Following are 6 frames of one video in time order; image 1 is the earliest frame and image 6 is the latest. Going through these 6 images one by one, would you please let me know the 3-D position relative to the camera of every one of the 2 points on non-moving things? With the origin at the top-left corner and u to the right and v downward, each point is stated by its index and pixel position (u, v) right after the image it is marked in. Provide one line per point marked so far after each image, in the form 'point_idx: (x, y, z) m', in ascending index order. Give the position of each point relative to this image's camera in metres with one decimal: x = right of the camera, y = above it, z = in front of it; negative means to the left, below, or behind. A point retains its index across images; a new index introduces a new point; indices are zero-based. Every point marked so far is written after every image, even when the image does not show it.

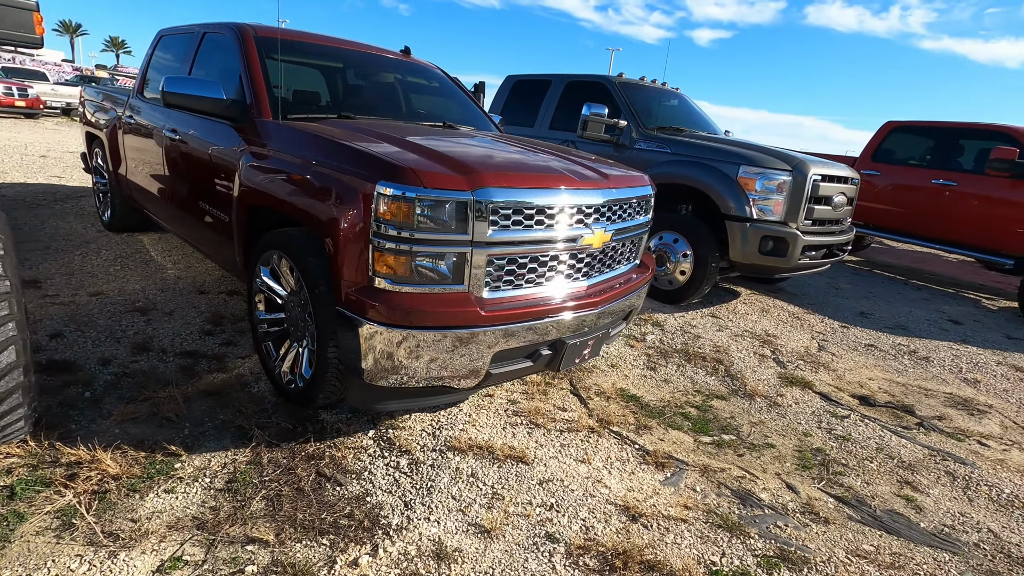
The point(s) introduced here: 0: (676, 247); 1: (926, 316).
0: (+1.4, +0.3, +4.6) m
1: (+4.2, -0.3, +5.4) m
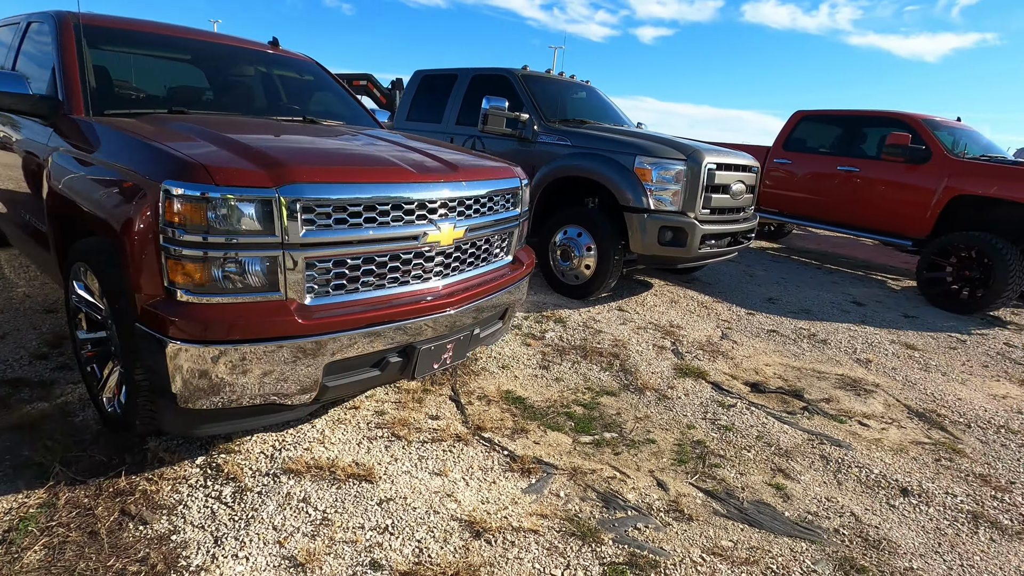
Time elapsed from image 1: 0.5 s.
0: (+0.6, +0.4, +4.5) m
1: (+3.3, -0.1, +5.5) m
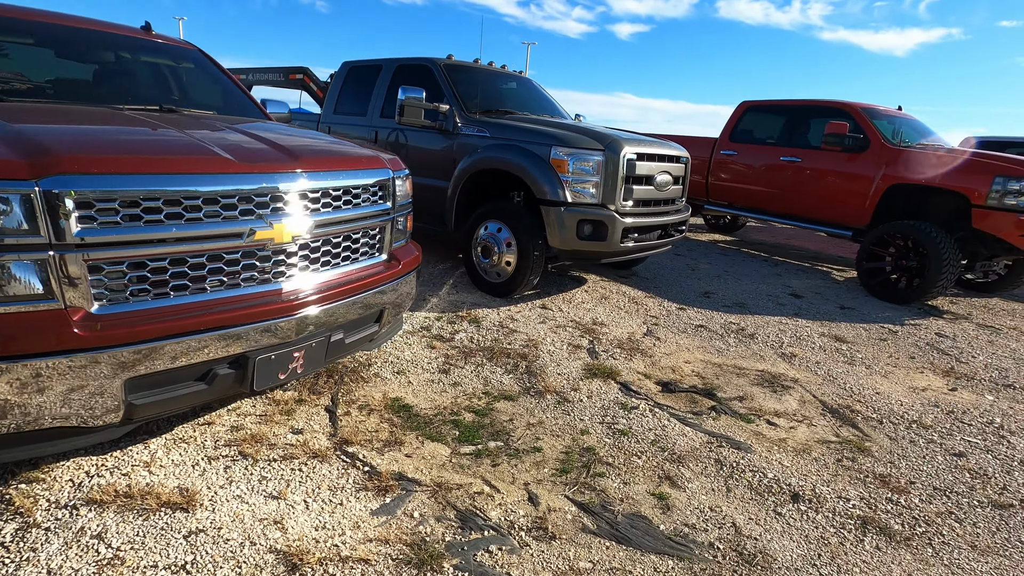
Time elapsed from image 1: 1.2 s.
0: (-0.1, +0.4, +4.3) m
1: (+2.6, 0.0, +5.4) m
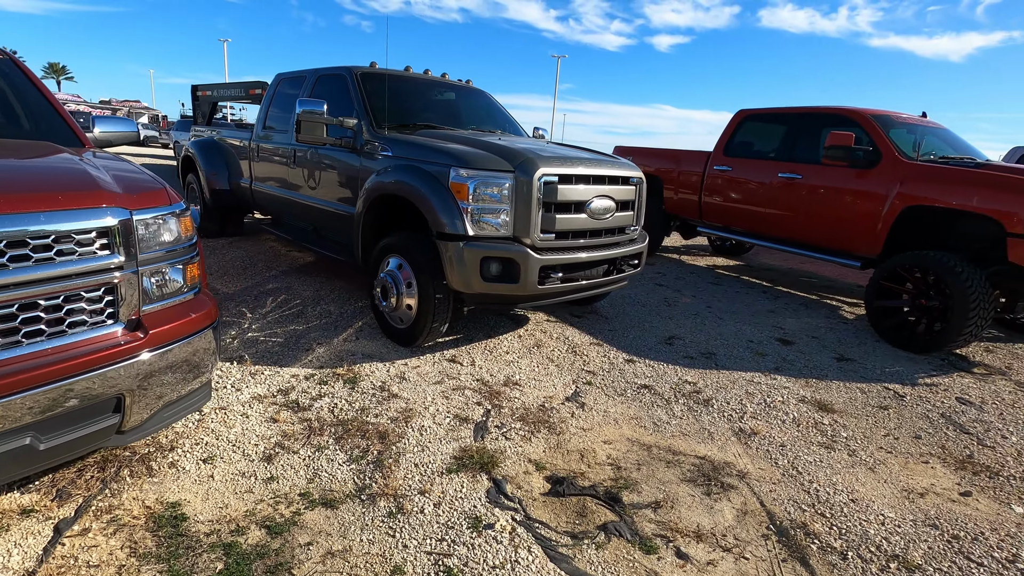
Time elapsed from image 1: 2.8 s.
0: (-0.8, +0.1, +3.6) m
1: (+2.0, -0.4, +4.5) m
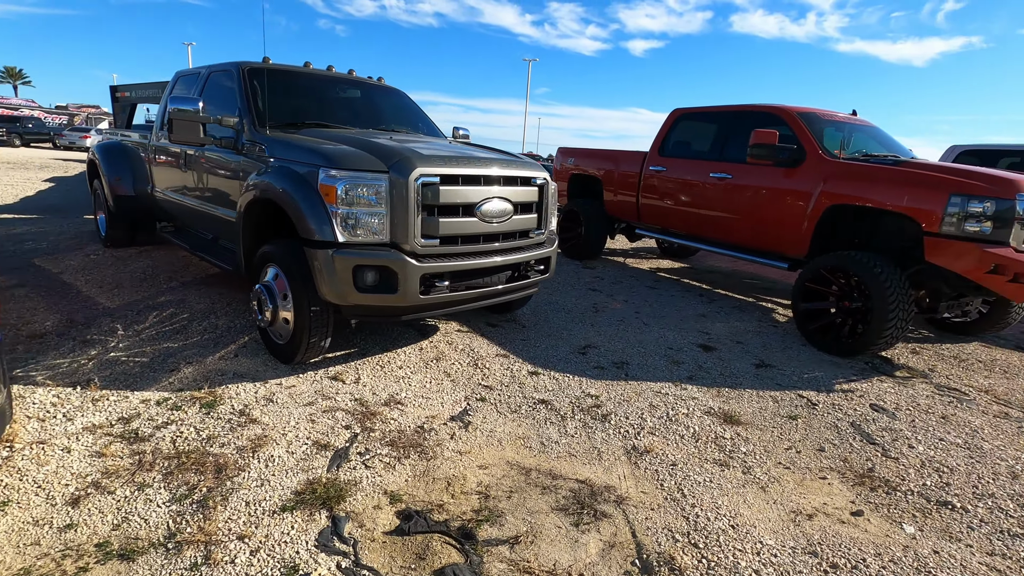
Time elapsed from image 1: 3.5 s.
0: (-1.5, 0.0, +3.3) m
1: (+1.3, -0.4, +4.3) m
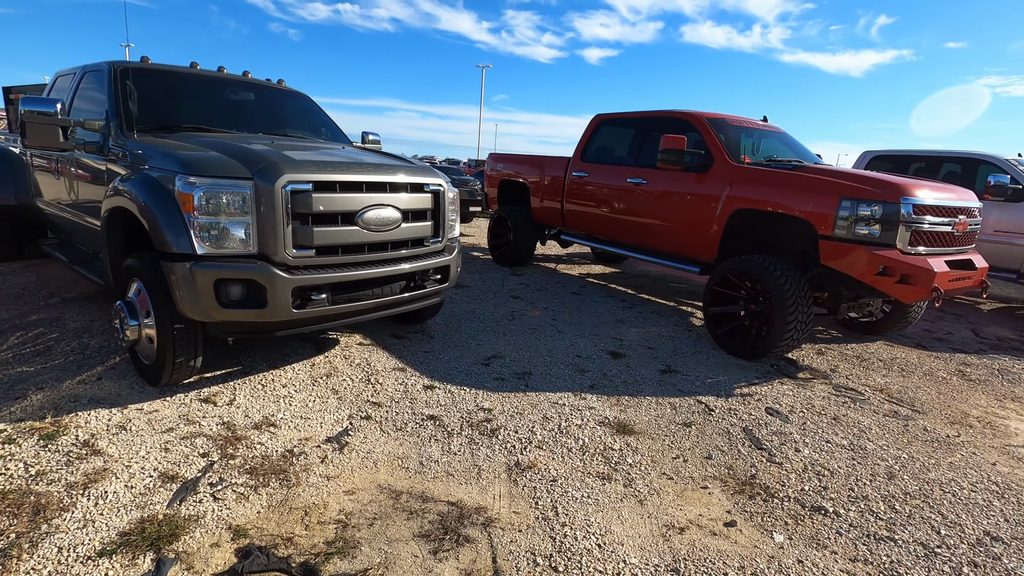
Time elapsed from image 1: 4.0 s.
0: (-2.1, -0.1, +3.0) m
1: (+0.6, -0.5, +4.3) m
